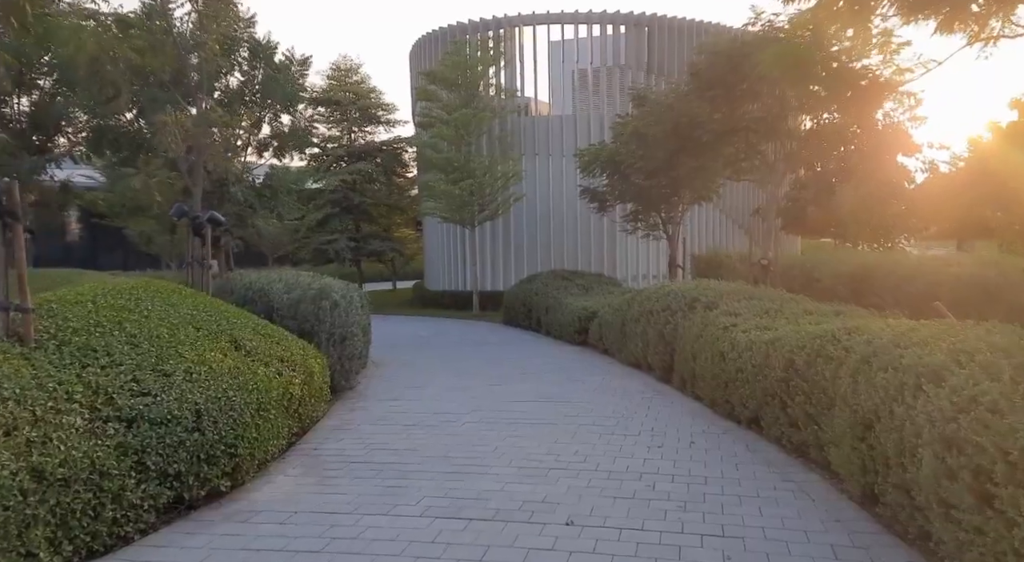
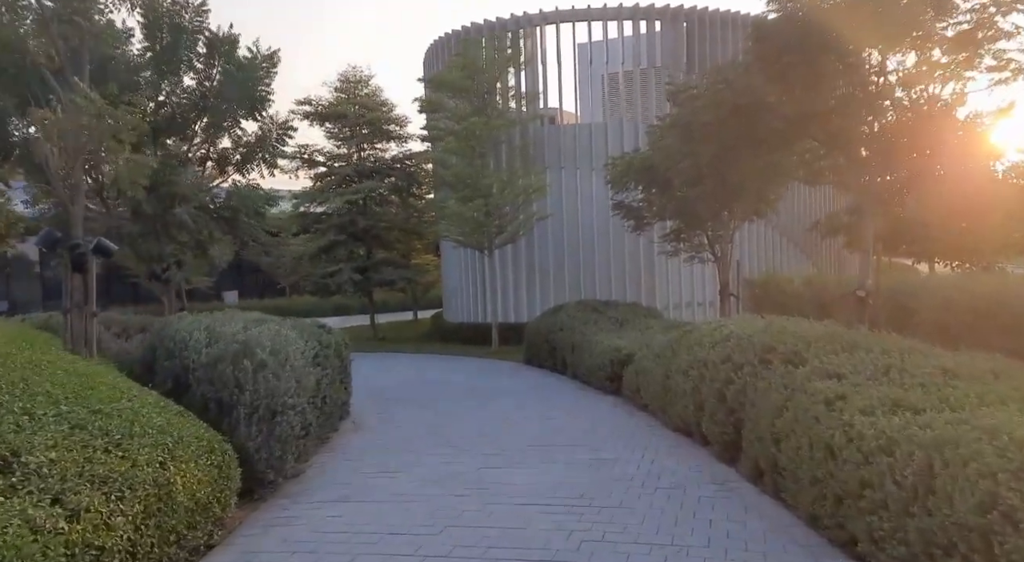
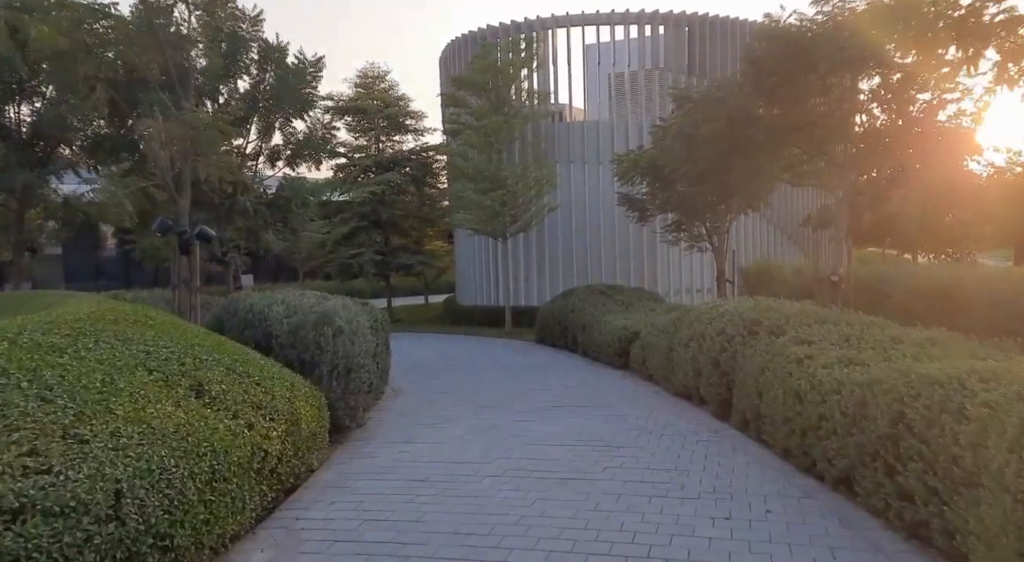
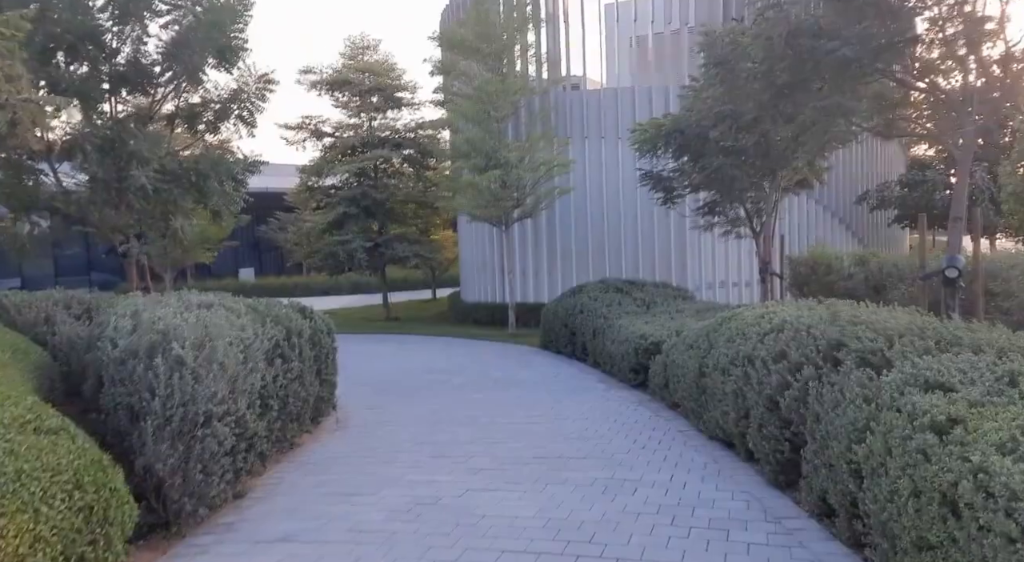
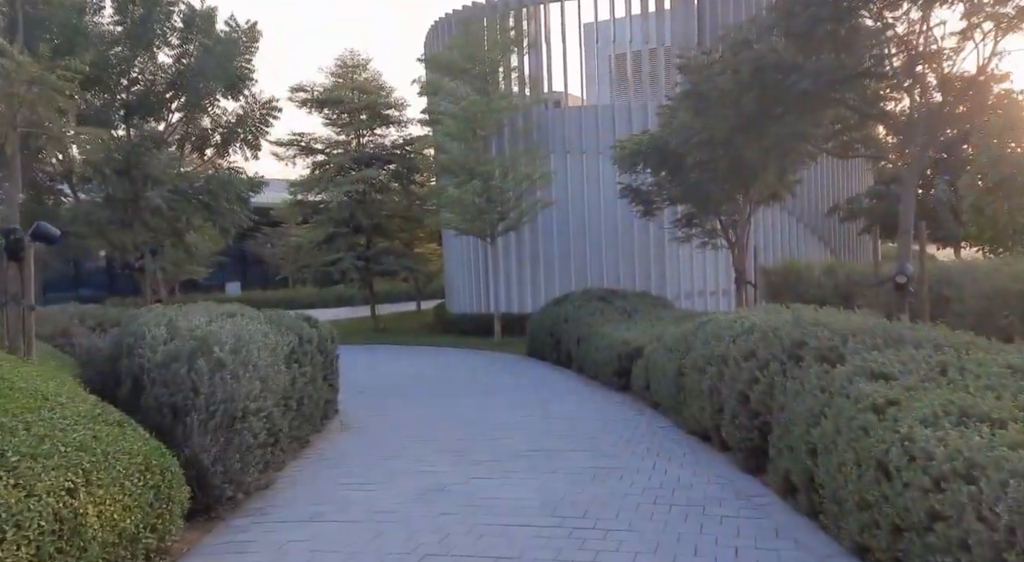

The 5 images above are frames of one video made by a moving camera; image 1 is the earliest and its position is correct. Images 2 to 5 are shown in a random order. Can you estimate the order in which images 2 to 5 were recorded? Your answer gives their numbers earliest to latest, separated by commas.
3, 2, 5, 4
